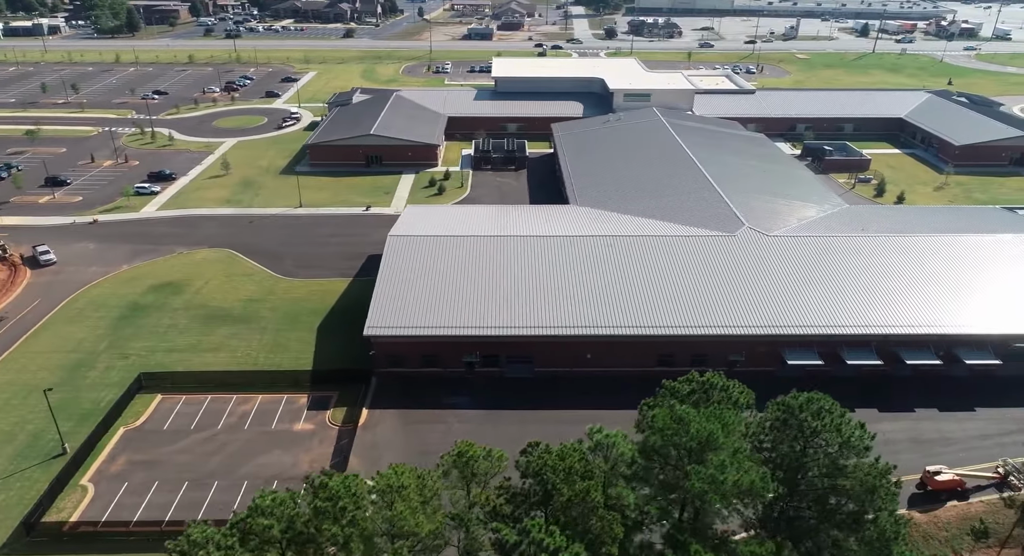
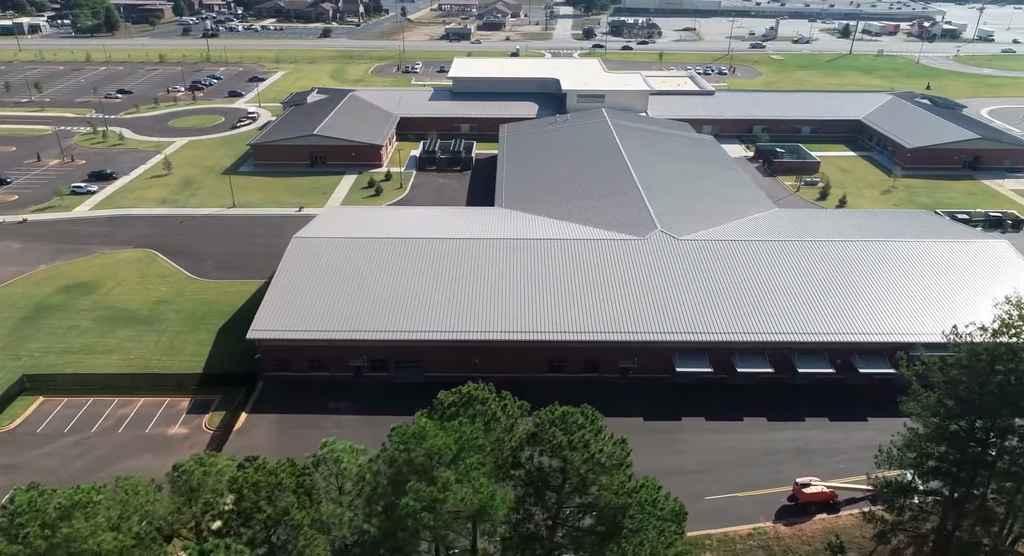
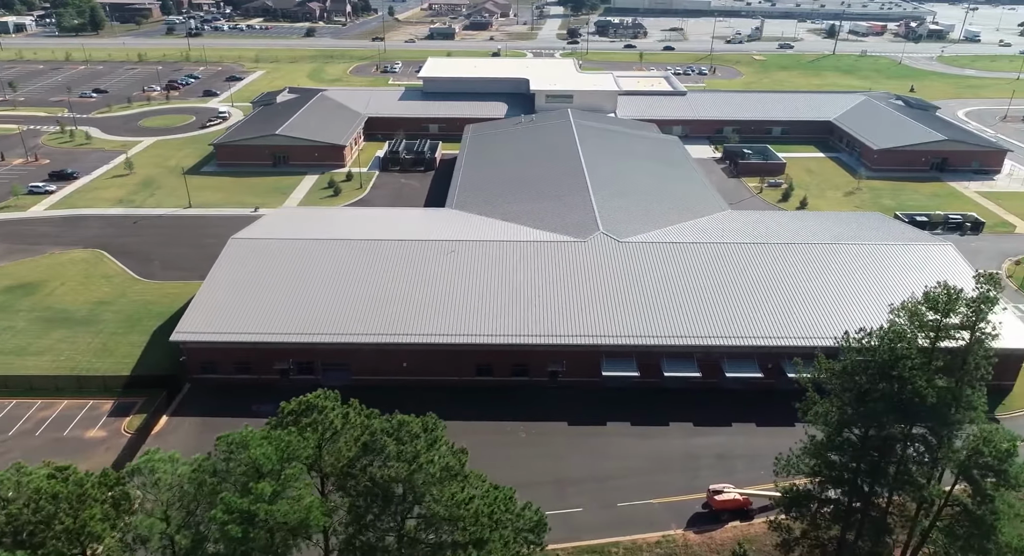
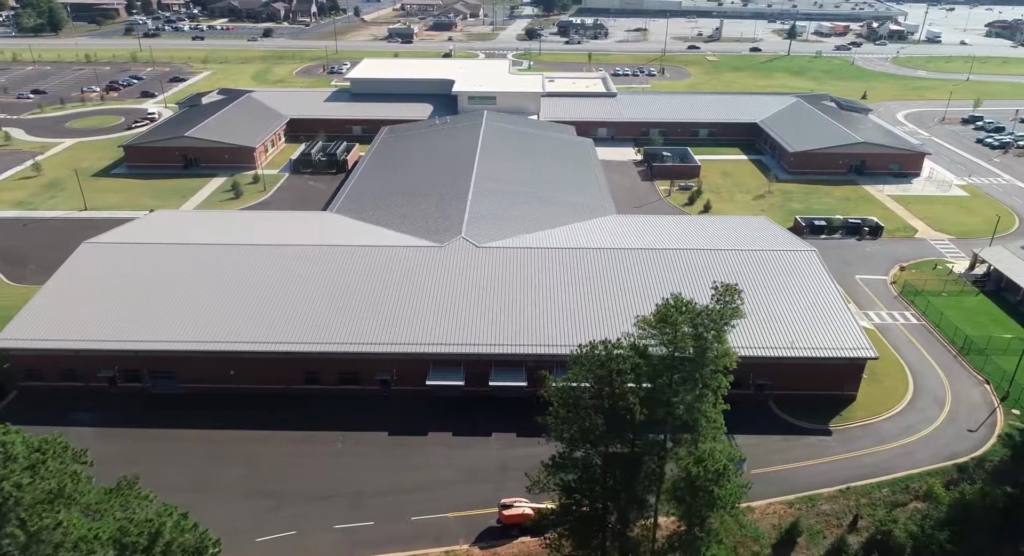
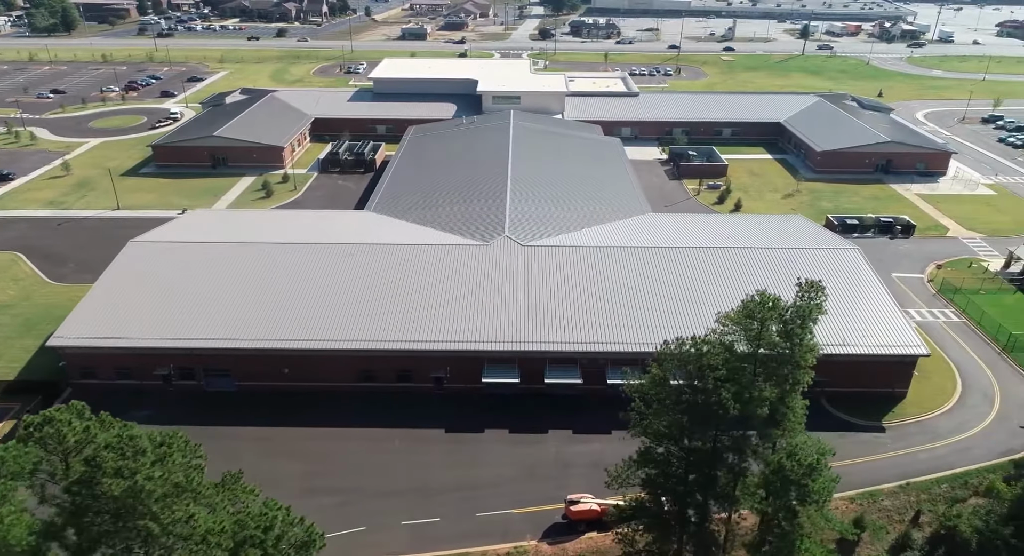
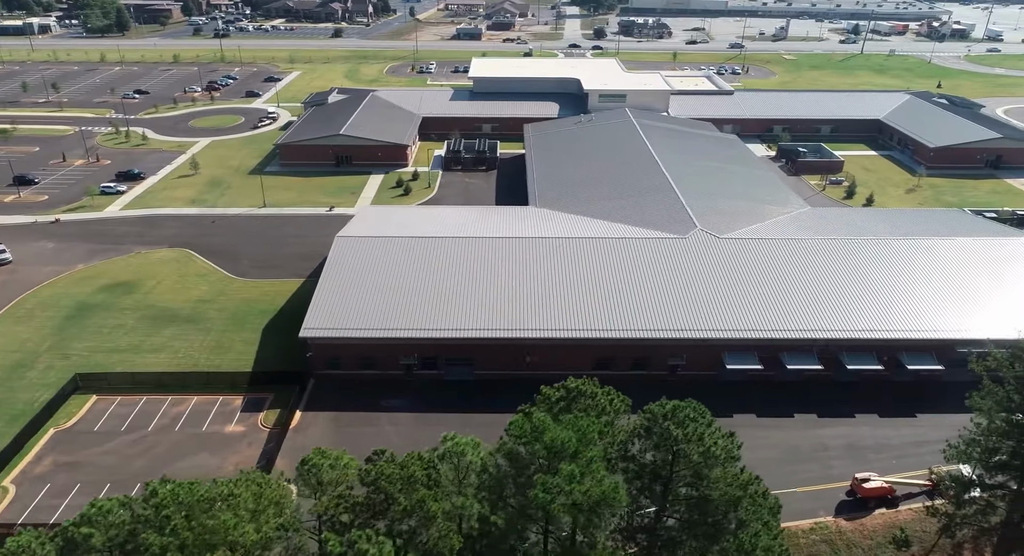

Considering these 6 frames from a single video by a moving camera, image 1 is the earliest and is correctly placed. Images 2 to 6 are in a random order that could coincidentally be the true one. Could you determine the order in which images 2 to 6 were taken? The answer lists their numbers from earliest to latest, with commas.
6, 2, 3, 5, 4
